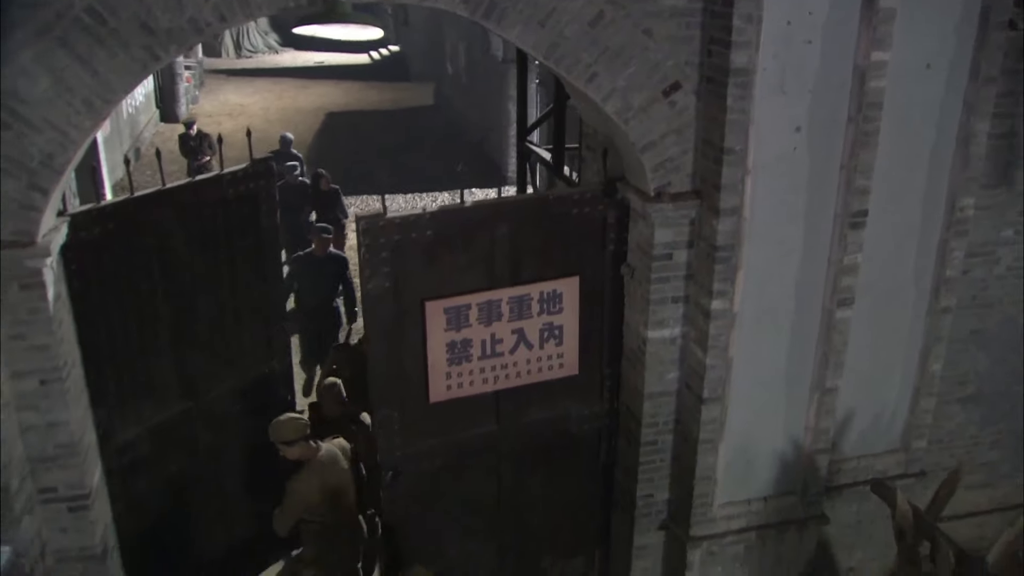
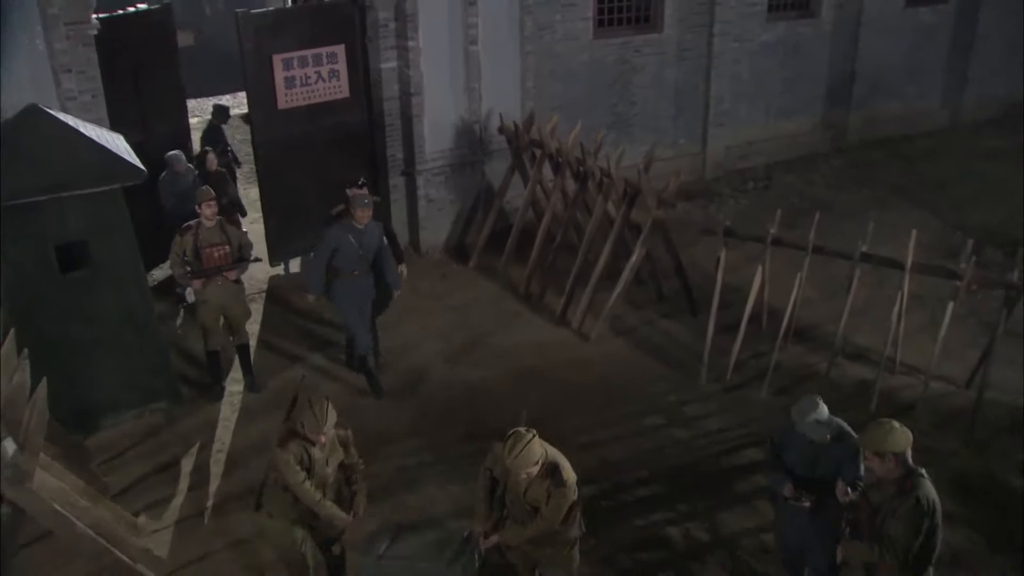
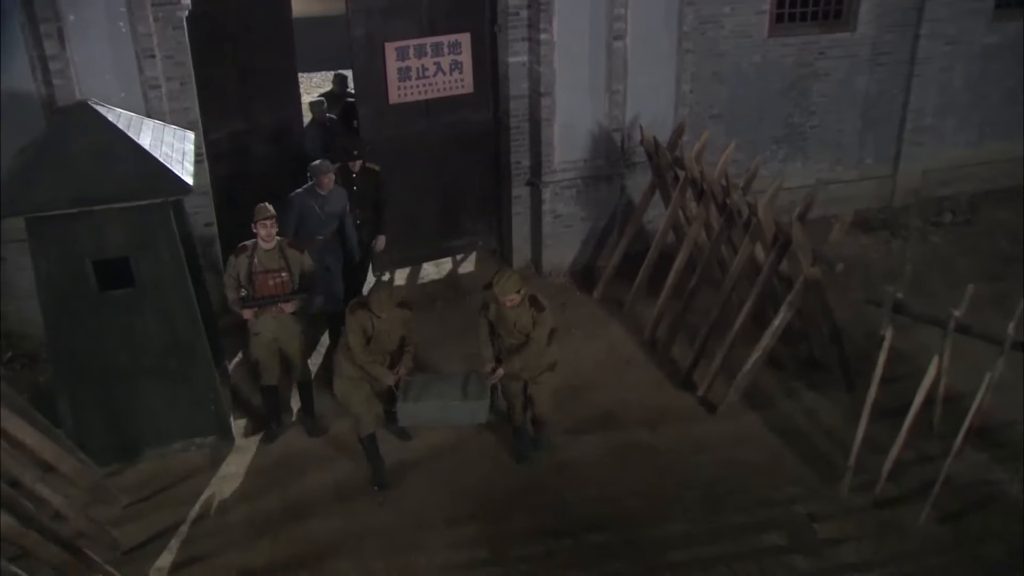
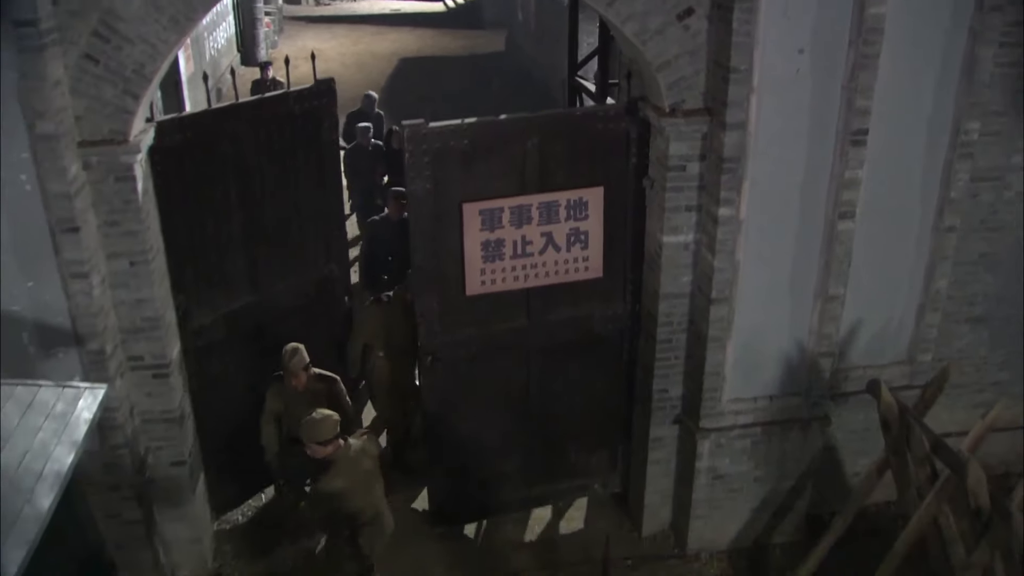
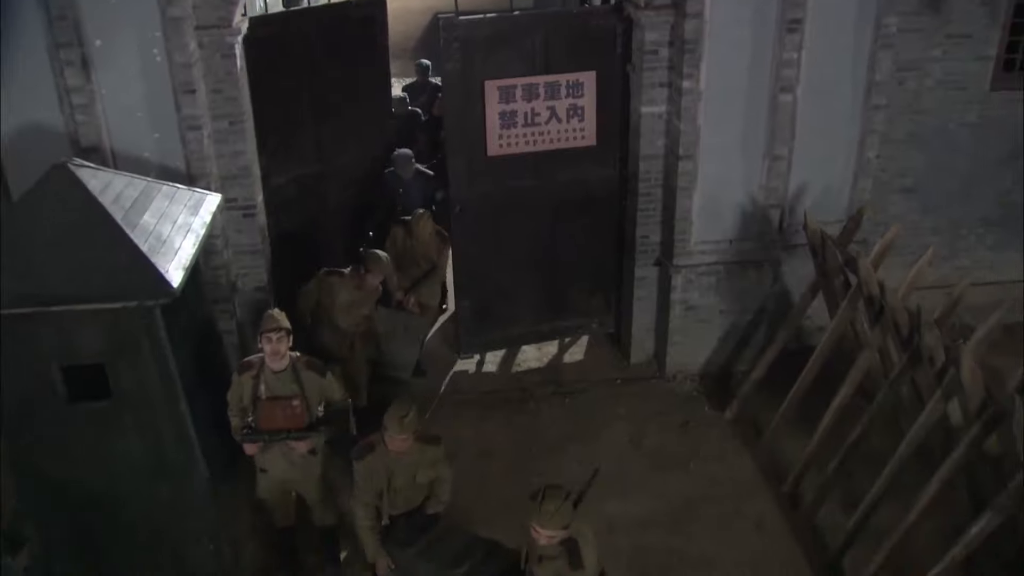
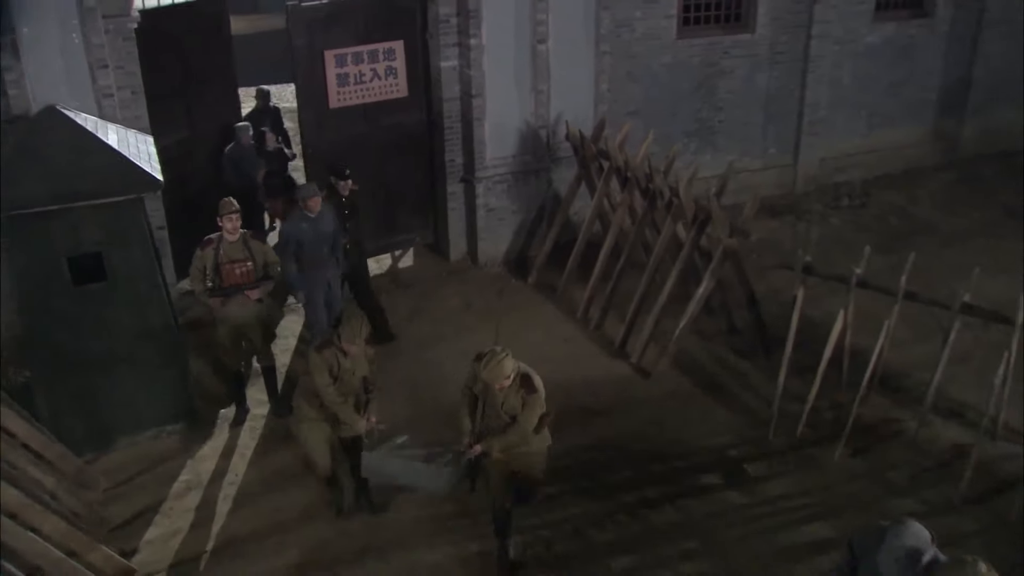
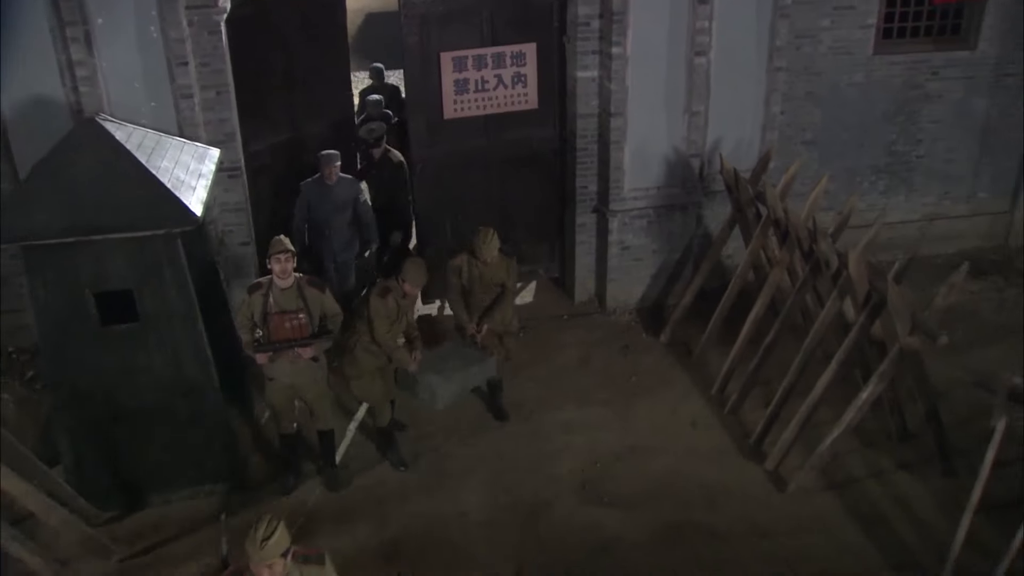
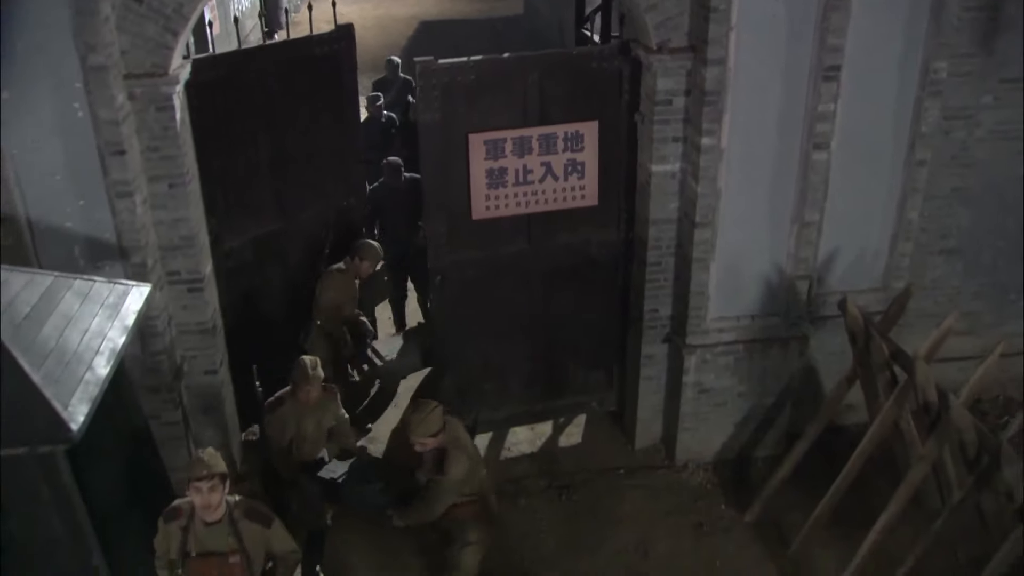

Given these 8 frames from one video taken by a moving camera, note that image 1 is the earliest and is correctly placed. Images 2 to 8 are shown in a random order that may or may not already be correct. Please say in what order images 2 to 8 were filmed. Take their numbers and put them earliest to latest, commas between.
4, 8, 5, 7, 3, 6, 2
